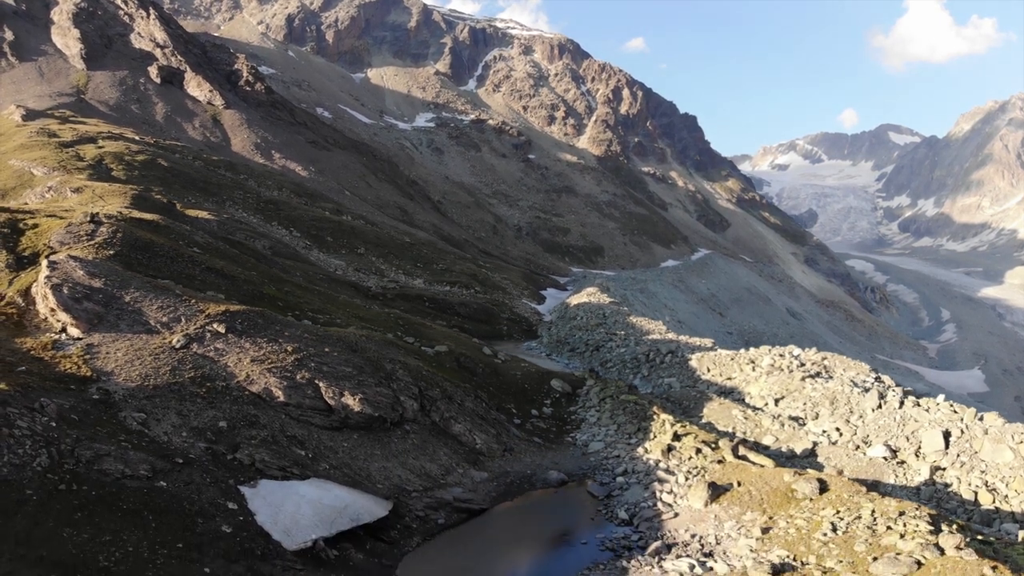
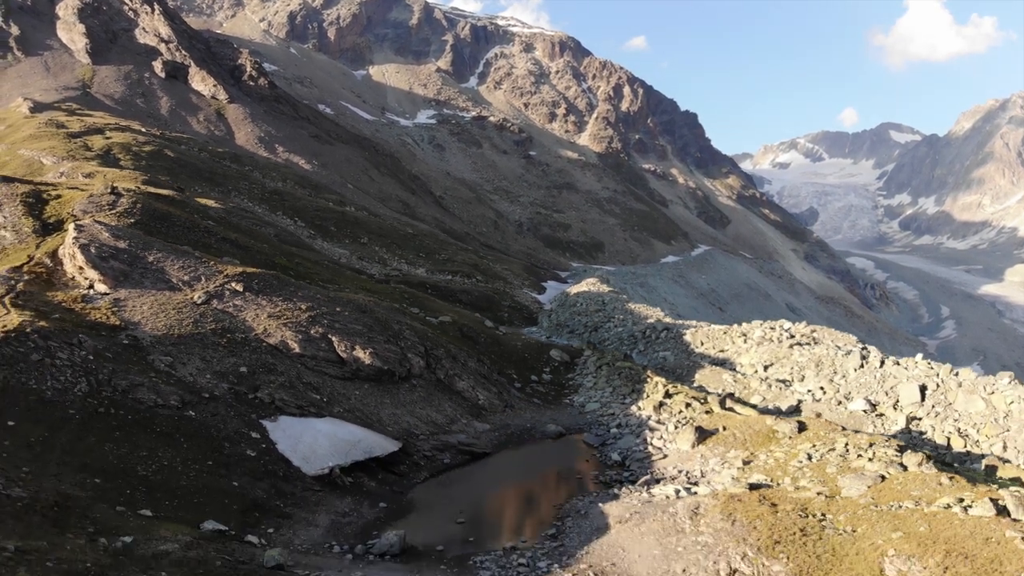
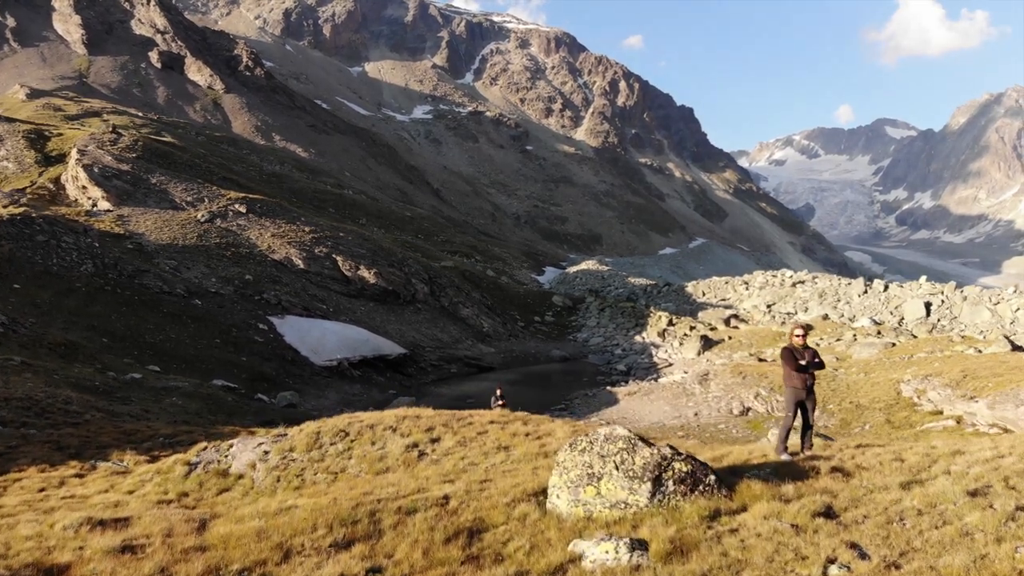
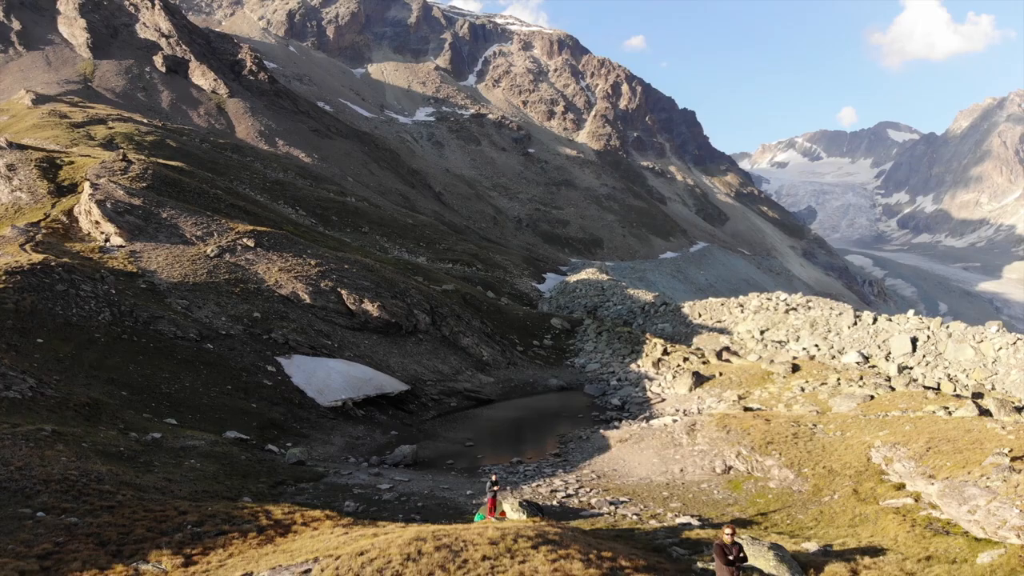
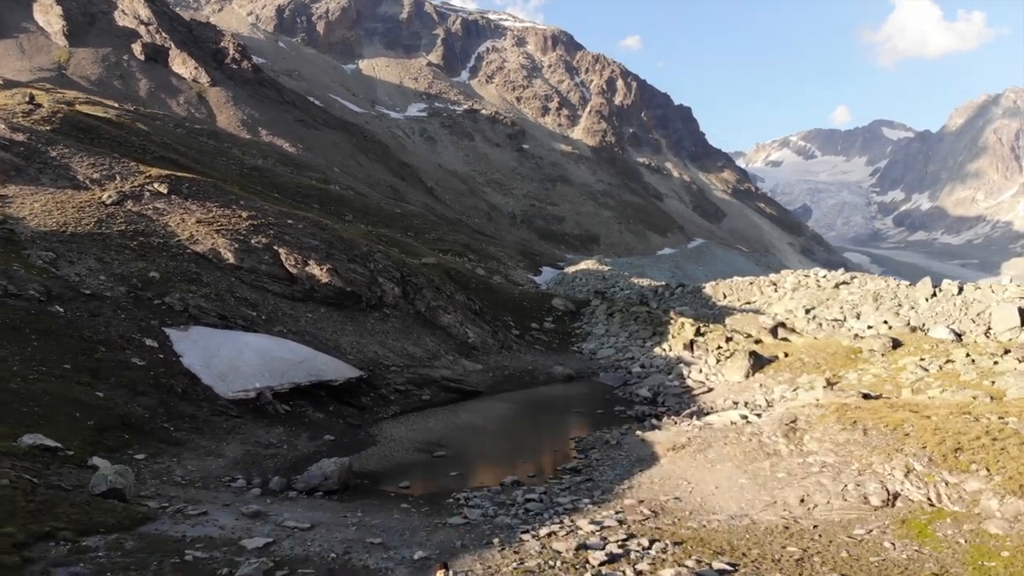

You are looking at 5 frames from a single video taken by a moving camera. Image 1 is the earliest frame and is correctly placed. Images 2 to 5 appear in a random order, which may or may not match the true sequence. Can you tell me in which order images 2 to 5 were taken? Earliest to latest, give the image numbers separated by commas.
2, 4, 3, 5
